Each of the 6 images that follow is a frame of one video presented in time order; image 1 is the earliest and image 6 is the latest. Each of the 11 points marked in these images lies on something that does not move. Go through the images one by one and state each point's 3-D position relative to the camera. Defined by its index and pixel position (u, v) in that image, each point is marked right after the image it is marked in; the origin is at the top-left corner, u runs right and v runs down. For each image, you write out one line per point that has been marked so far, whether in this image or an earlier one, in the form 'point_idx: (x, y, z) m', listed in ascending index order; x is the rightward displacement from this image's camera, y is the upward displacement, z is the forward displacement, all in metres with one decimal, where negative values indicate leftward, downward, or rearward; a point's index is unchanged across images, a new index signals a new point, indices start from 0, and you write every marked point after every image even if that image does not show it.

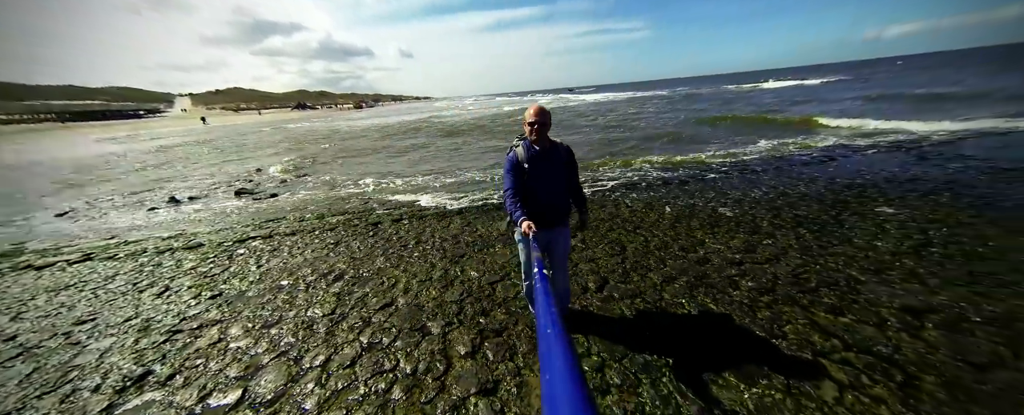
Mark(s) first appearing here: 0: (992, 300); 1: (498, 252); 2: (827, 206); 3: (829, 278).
0: (+6.9, -1.3, +4.1) m
1: (-0.3, -1.1, +7.2) m
2: (+8.2, 0.0, +7.6) m
3: (+5.4, -1.2, +4.9) m
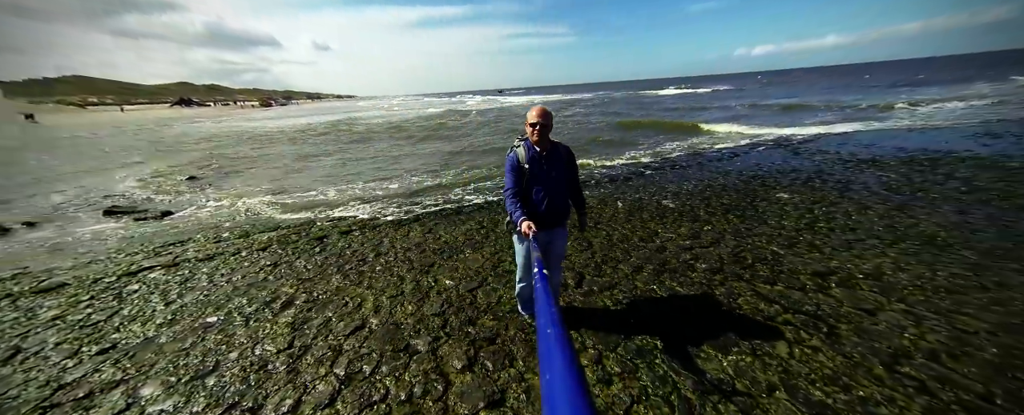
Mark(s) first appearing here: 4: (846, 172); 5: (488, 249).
0: (+6.7, -1.0, +5.5) m
1: (-1.0, -1.2, +7.0) m
2: (+7.2, +0.4, +9.1) m
3: (+5.1, -1.0, +6.0) m
4: (+11.8, +1.3, +10.3) m
5: (-0.5, -1.0, +7.3) m
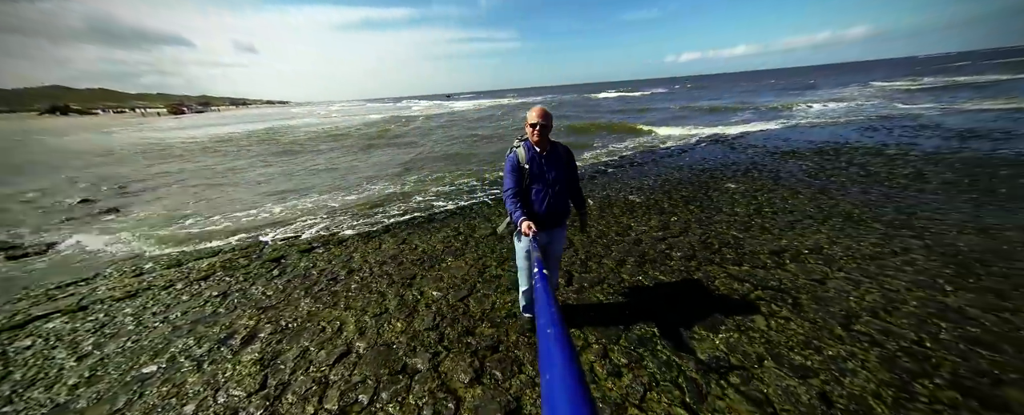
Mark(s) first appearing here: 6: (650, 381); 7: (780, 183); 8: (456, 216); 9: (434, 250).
0: (+6.4, -0.6, +6.4) m
1: (-1.3, -1.3, +6.7) m
2: (+6.3, +0.7, +10.0) m
3: (+4.8, -0.7, +6.6) m
4: (+10.7, +1.8, +11.9) m
5: (-1.0, -1.1, +7.1) m
6: (+1.7, -2.1, +3.6) m
7: (+8.8, +0.8, +9.6) m
8: (-1.8, -0.3, +9.6) m
9: (-1.9, -1.1, +7.5) m
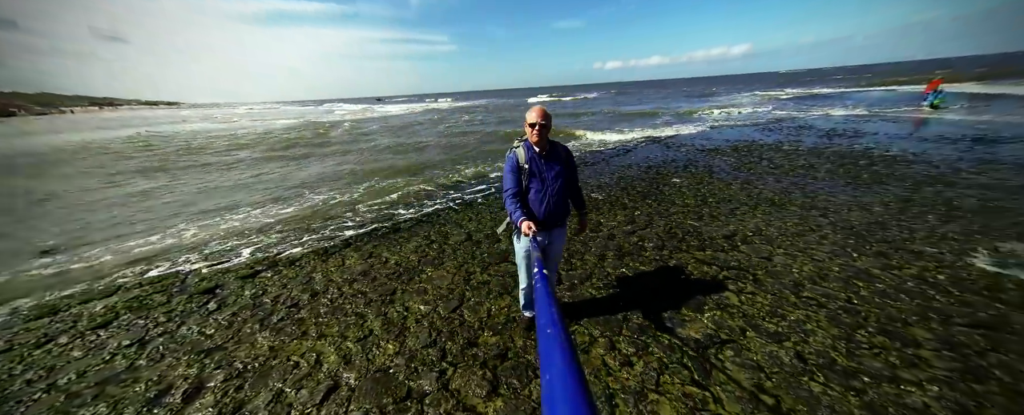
0: (+6.0, -0.4, +7.4) m
1: (-1.7, -1.5, +6.3) m
2: (+5.1, +0.9, +11.0) m
3: (+4.3, -0.5, +7.4) m
4: (+9.0, +2.3, +13.7) m
5: (-1.4, -1.3, +6.8) m
6: (+1.9, -2.1, +3.8) m
7: (+7.6, +1.2, +11.1) m
8: (-2.7, -0.5, +9.1) m
9: (-2.4, -1.3, +7.0) m
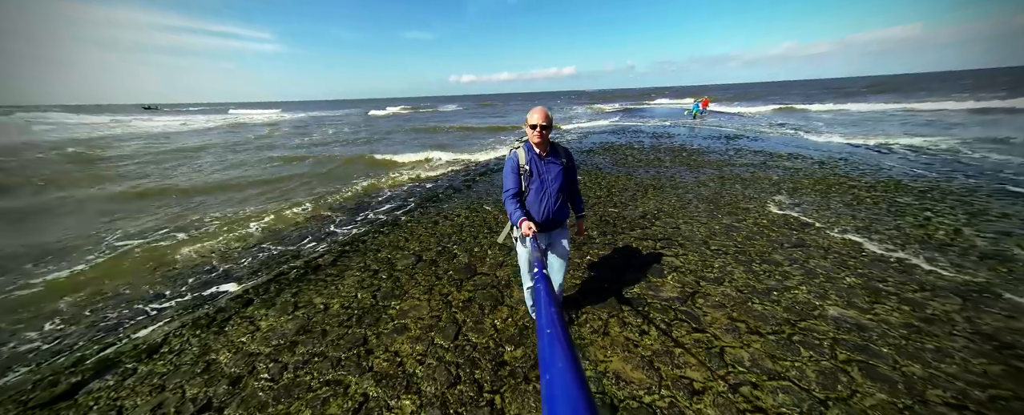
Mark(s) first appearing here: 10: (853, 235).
0: (+4.4, +0.1, +9.5) m
1: (-2.0, -1.8, +5.4) m
2: (+2.0, +1.1, +12.4) m
3: (+2.9, -0.2, +8.7) m
4: (+4.2, +2.7, +16.4) m
5: (-1.9, -1.7, +5.9) m
6: (+2.4, -1.8, +4.5) m
7: (+4.2, +1.6, +13.5) m
8: (-4.1, -1.2, +7.5) m
9: (-2.9, -1.8, +5.7) m
10: (+8.1, -0.6, +6.9) m
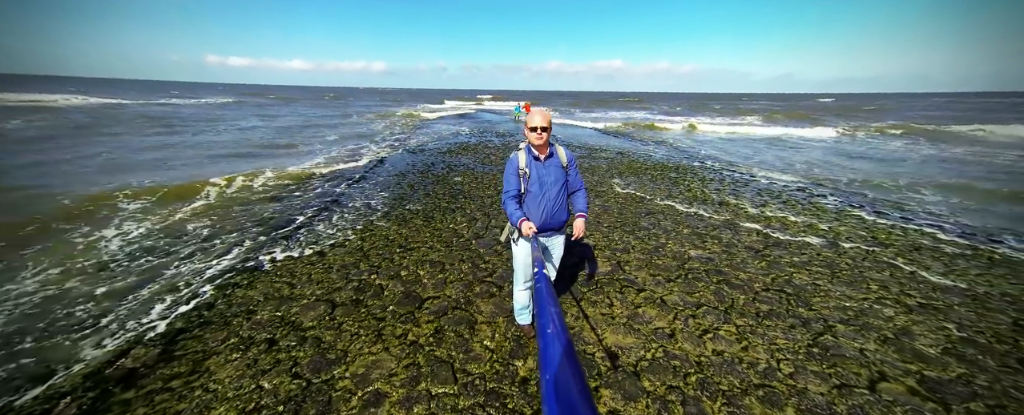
0: (+0.9, +0.4, +10.7) m
1: (-2.1, -2.3, +4.0) m
2: (-2.7, +0.9, +12.0) m
3: (+0.1, -0.1, +9.3) m
4: (-3.1, +2.7, +16.5) m
5: (-2.4, -2.1, +4.5) m
6: (+2.0, -1.6, +5.5) m
7: (-1.4, +1.7, +14.0) m
8: (-5.1, -2.0, +4.7) m
9: (-3.1, -2.3, +3.8) m
10: (+5.5, +0.2, +10.4) m
